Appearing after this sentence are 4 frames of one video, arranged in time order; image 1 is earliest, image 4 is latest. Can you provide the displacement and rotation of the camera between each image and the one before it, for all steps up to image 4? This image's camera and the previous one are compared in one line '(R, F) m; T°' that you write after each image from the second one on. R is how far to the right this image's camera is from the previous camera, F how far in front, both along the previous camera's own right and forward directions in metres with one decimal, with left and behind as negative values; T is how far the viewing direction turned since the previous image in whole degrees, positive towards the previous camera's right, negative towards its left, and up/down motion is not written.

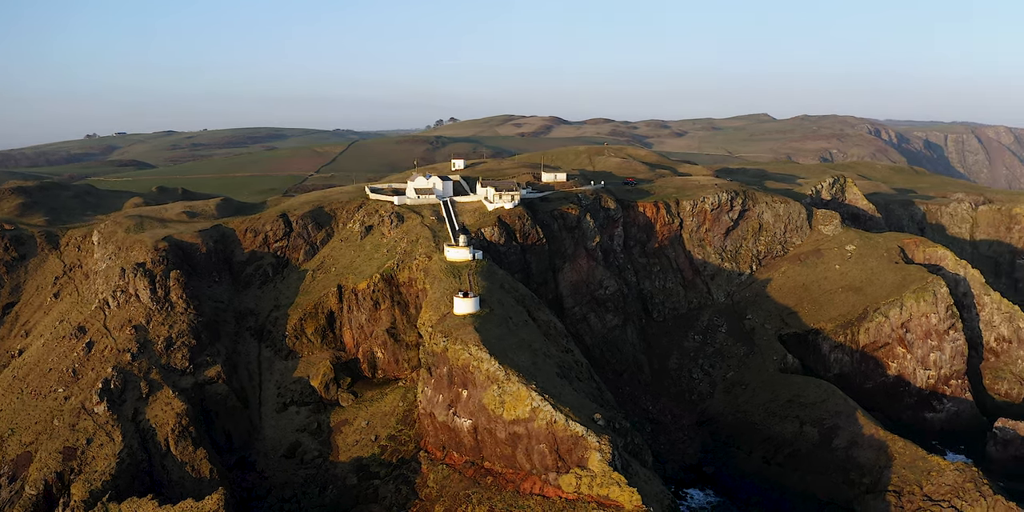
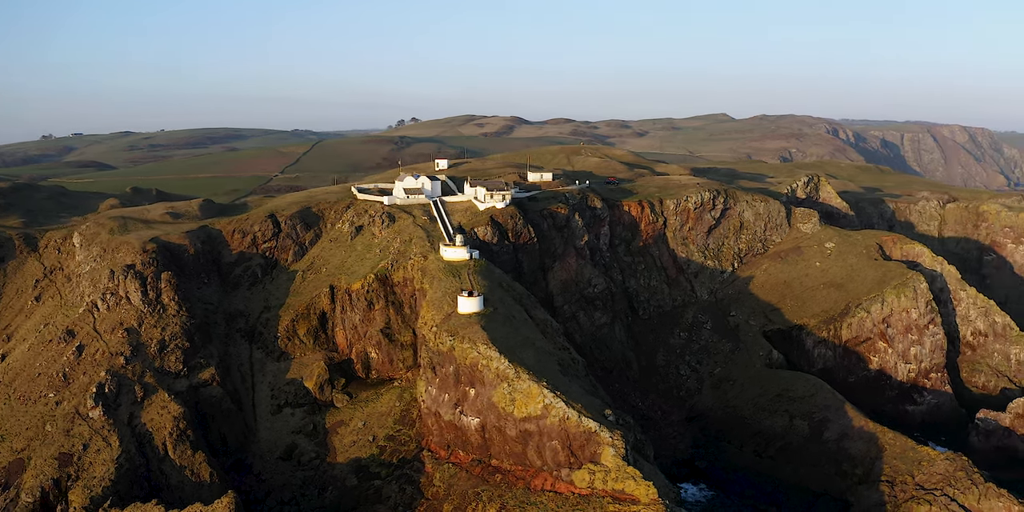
(-2.2, -0.1) m; +2°
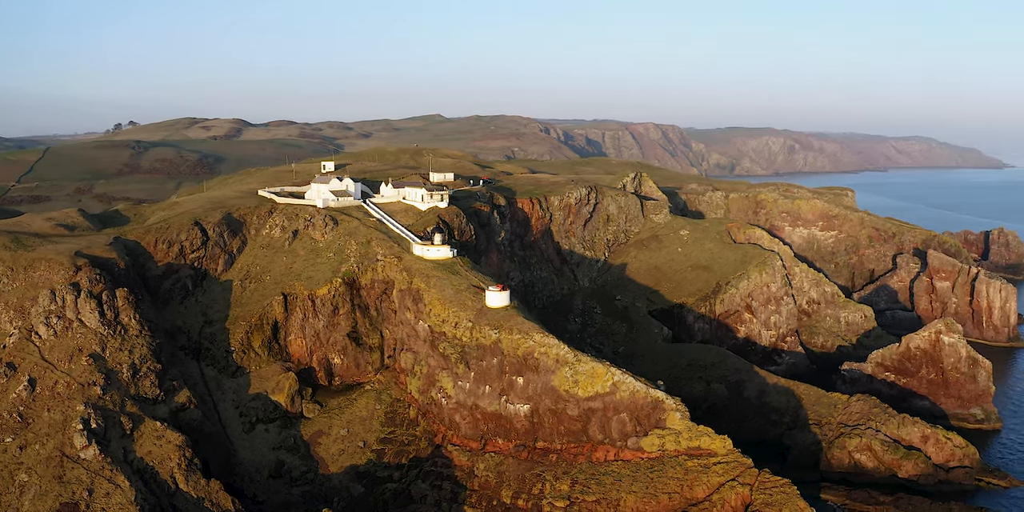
(-16.3, 0.0) m; +17°
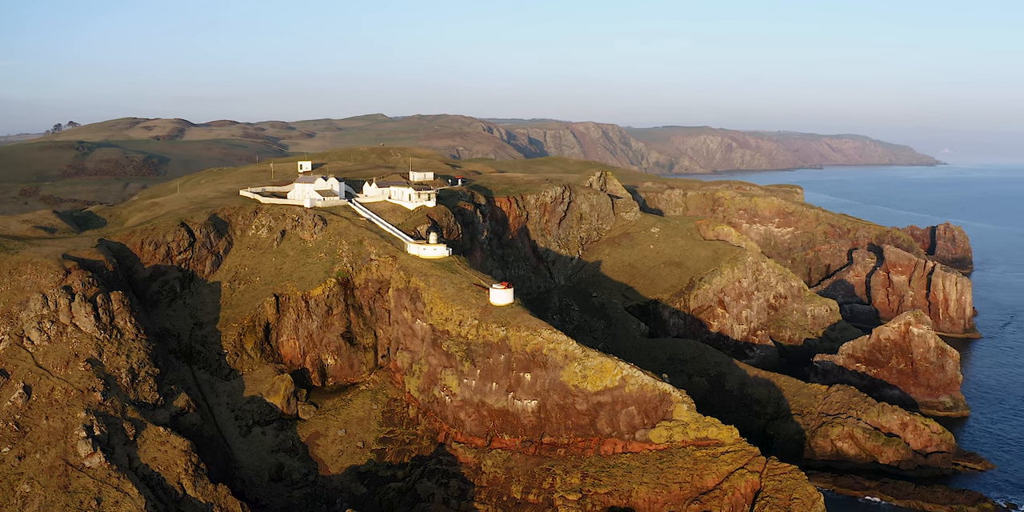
(-3.5, -0.7) m; +4°
